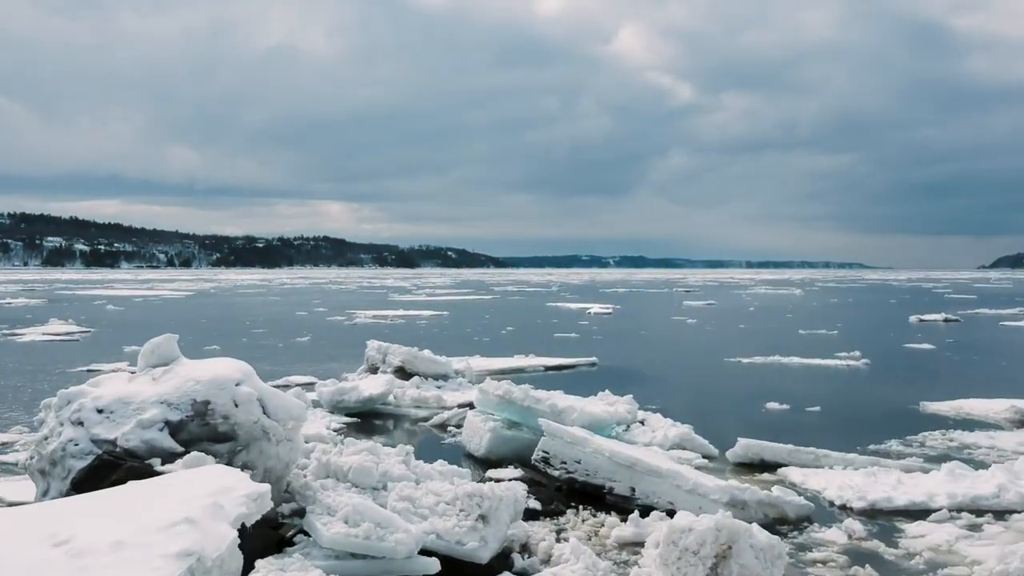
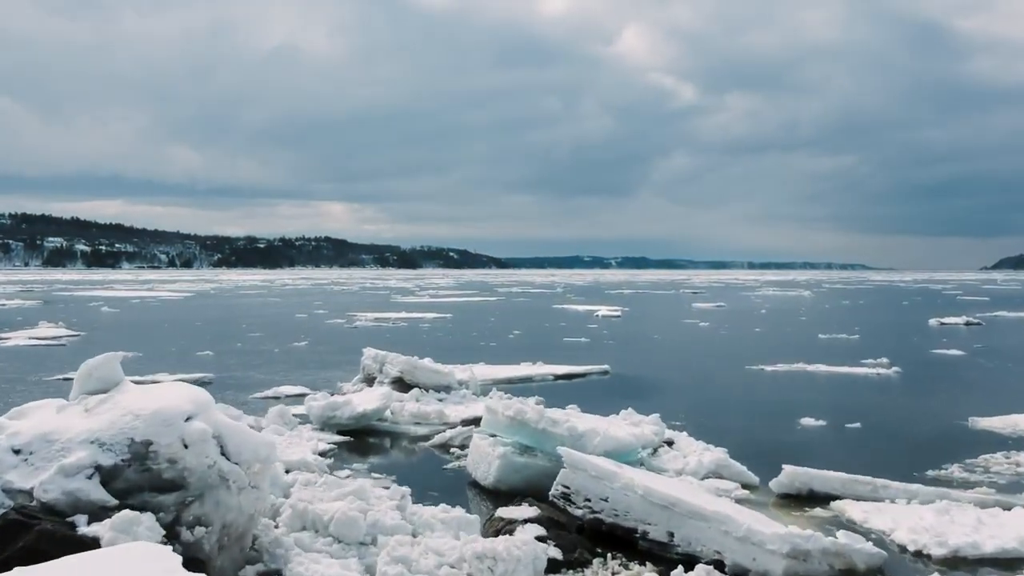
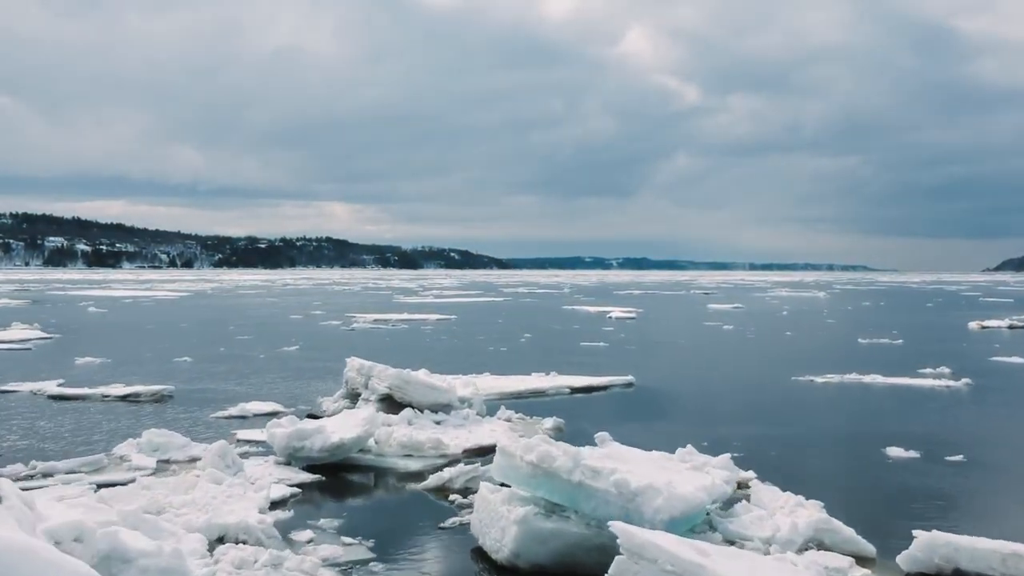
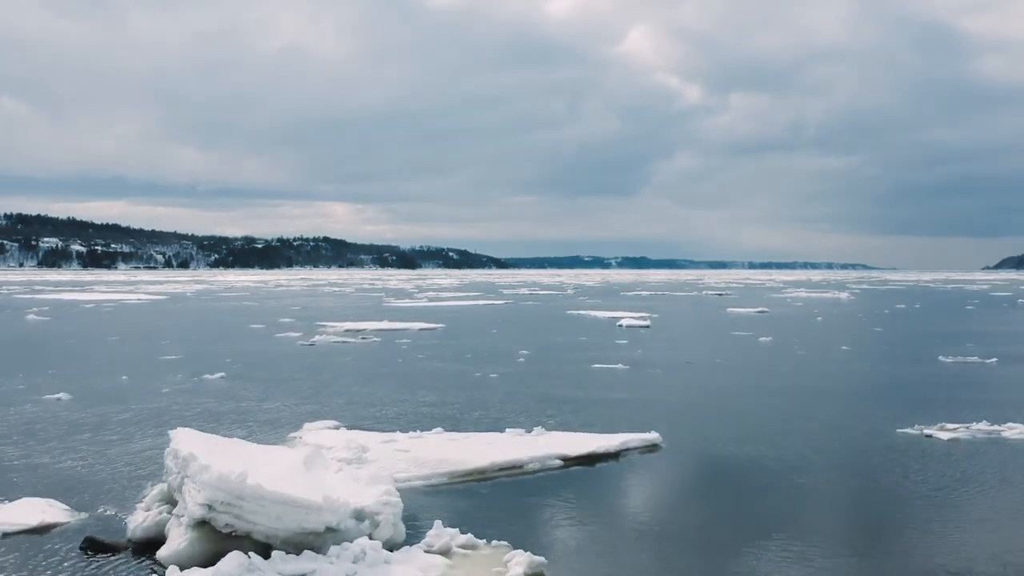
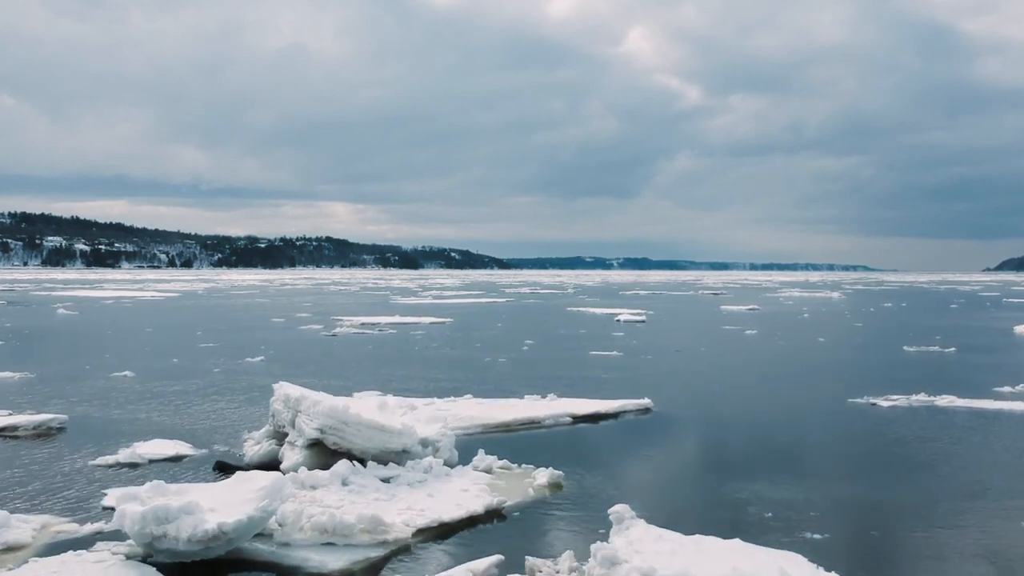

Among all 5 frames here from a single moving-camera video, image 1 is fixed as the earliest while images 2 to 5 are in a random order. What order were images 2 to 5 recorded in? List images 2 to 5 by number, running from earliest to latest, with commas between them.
2, 3, 5, 4
